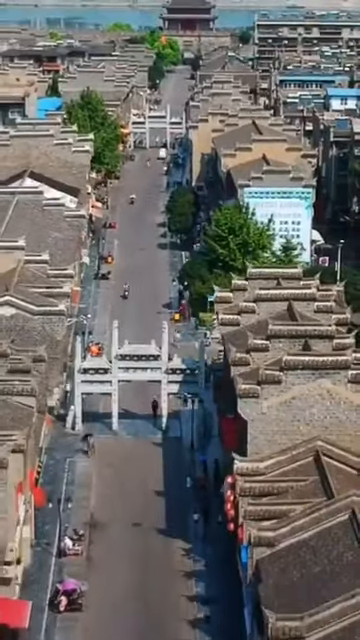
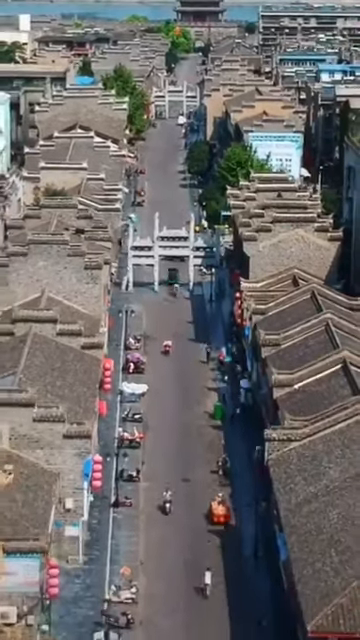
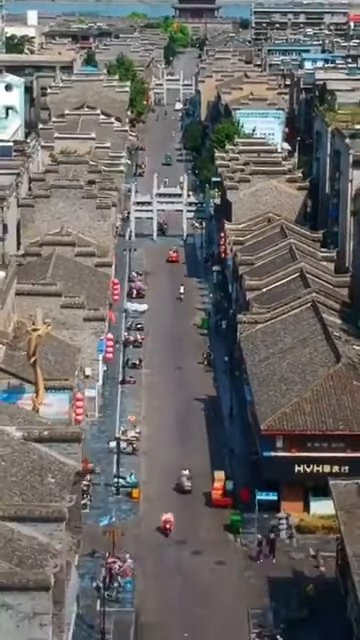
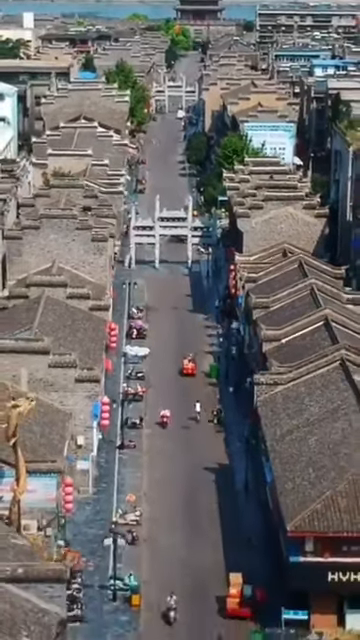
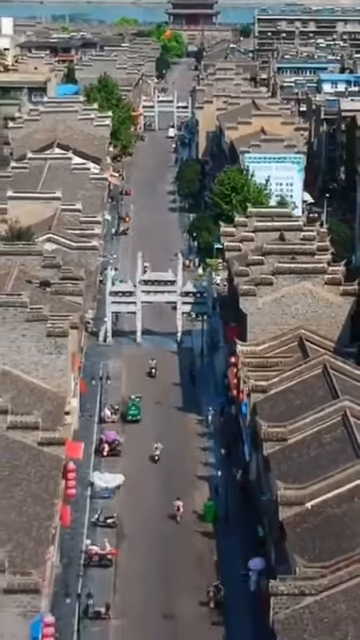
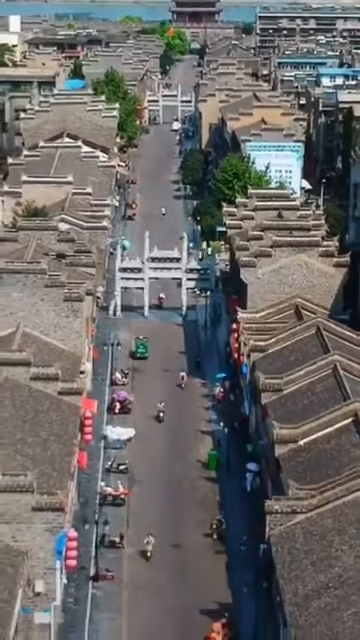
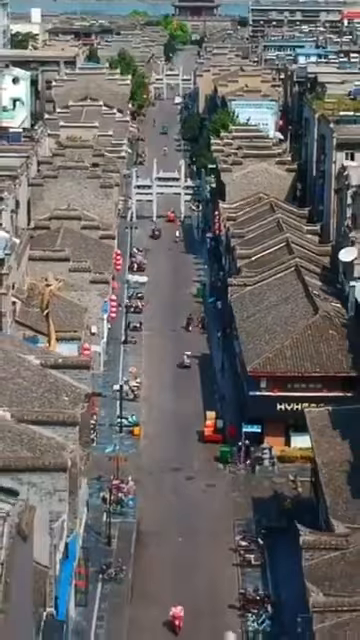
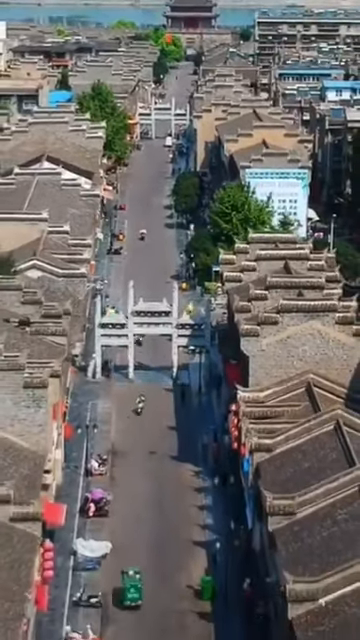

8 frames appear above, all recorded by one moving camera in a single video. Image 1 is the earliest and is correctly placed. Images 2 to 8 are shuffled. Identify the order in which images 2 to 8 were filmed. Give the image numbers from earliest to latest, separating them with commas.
8, 5, 6, 2, 4, 3, 7
